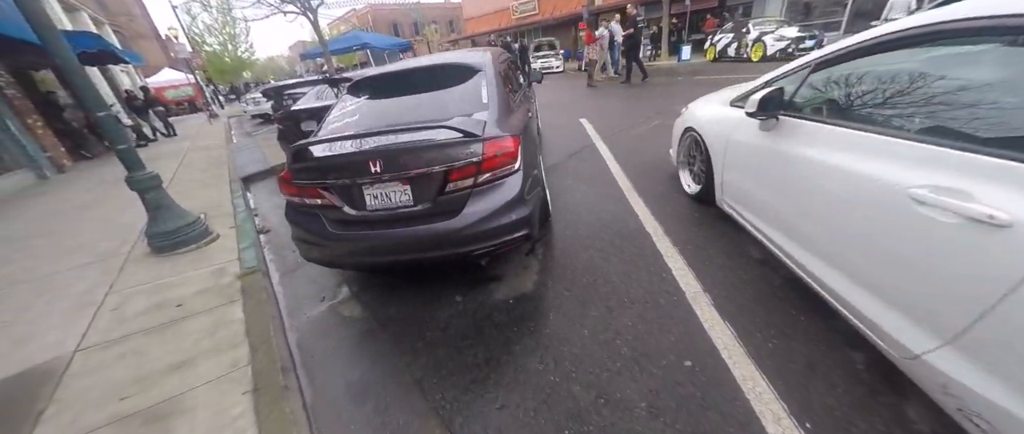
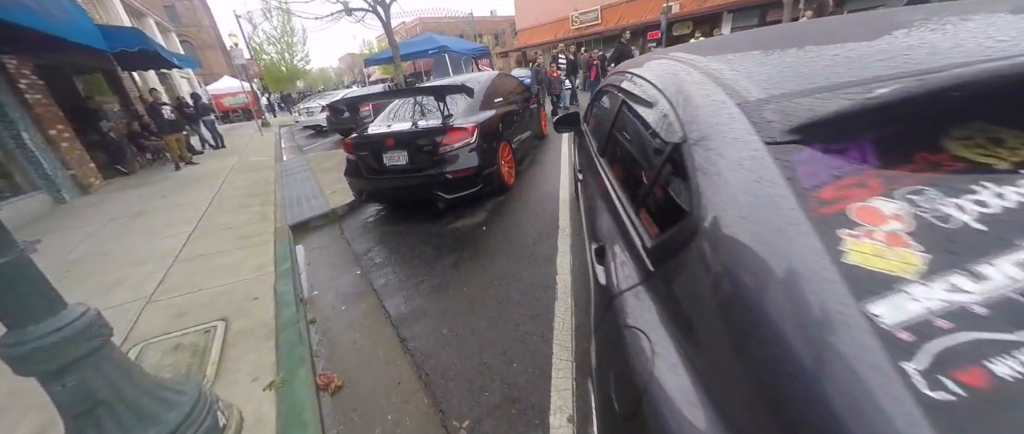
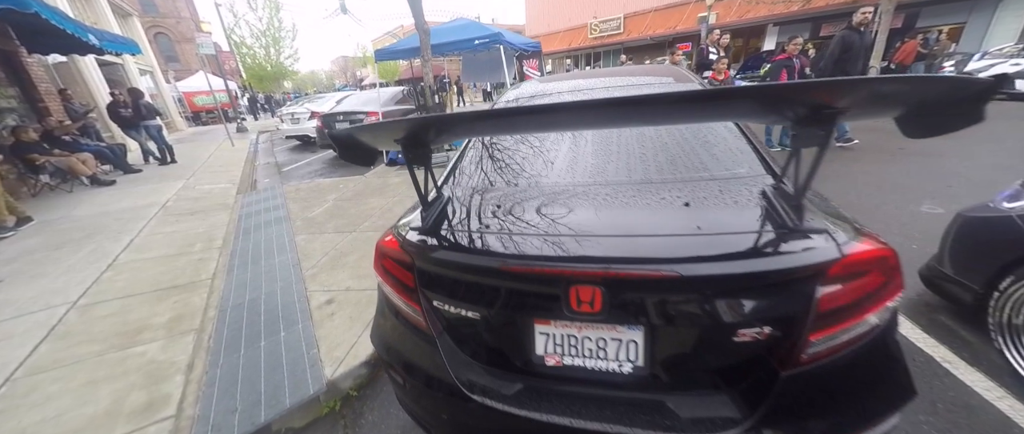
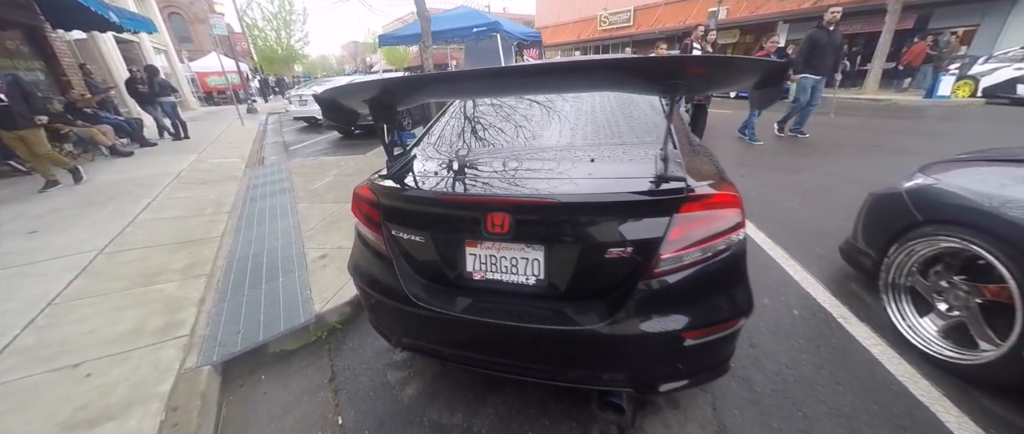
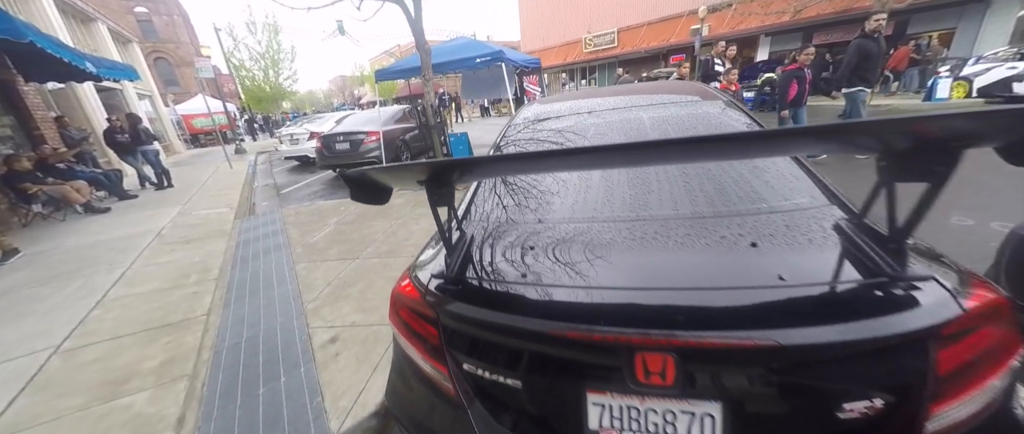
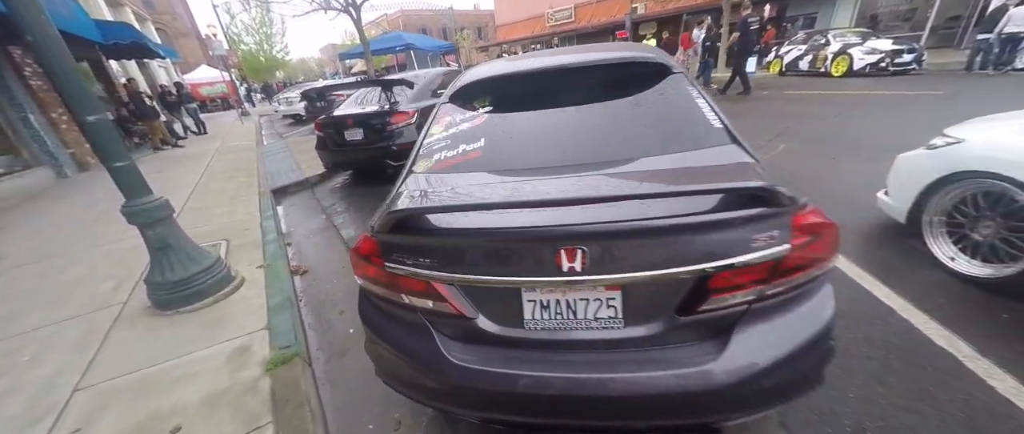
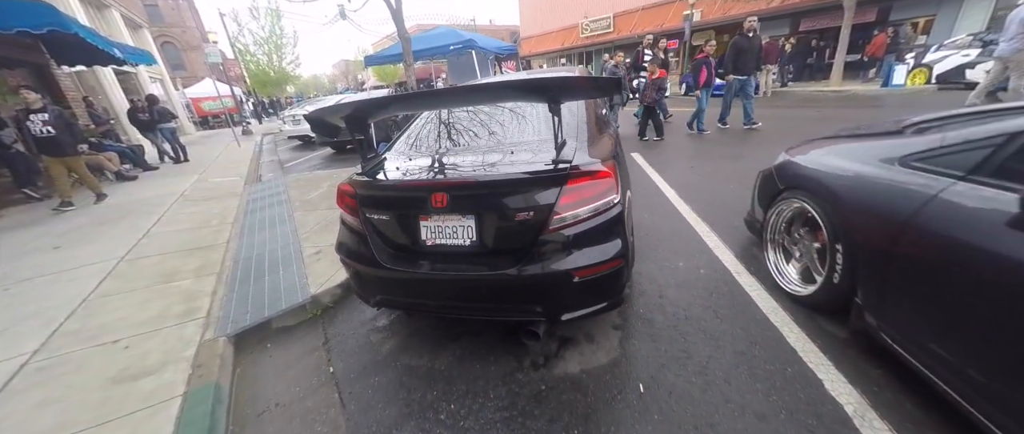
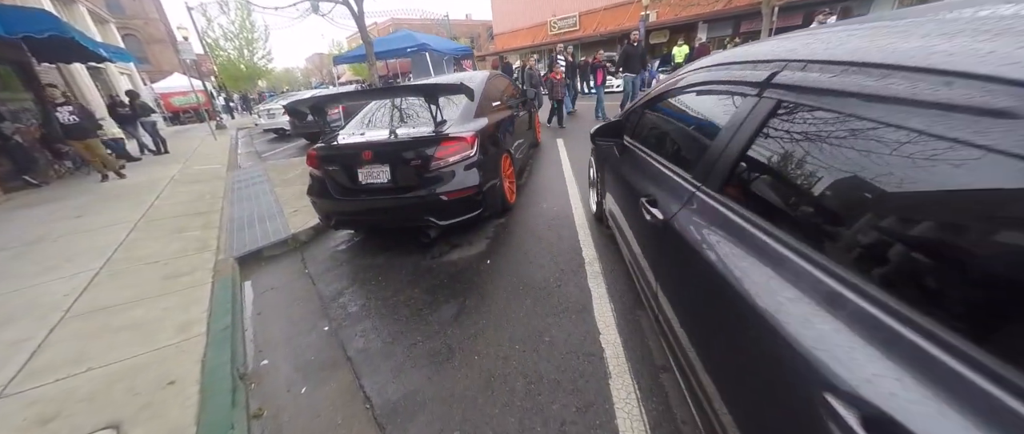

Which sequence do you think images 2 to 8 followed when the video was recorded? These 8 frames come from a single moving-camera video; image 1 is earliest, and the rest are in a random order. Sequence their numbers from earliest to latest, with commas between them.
6, 2, 8, 7, 4, 3, 5
